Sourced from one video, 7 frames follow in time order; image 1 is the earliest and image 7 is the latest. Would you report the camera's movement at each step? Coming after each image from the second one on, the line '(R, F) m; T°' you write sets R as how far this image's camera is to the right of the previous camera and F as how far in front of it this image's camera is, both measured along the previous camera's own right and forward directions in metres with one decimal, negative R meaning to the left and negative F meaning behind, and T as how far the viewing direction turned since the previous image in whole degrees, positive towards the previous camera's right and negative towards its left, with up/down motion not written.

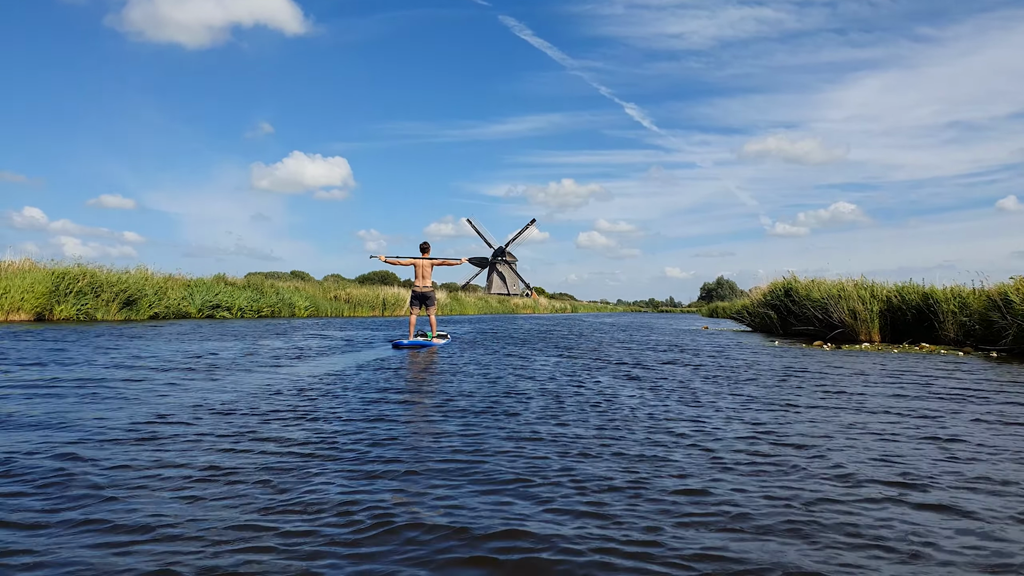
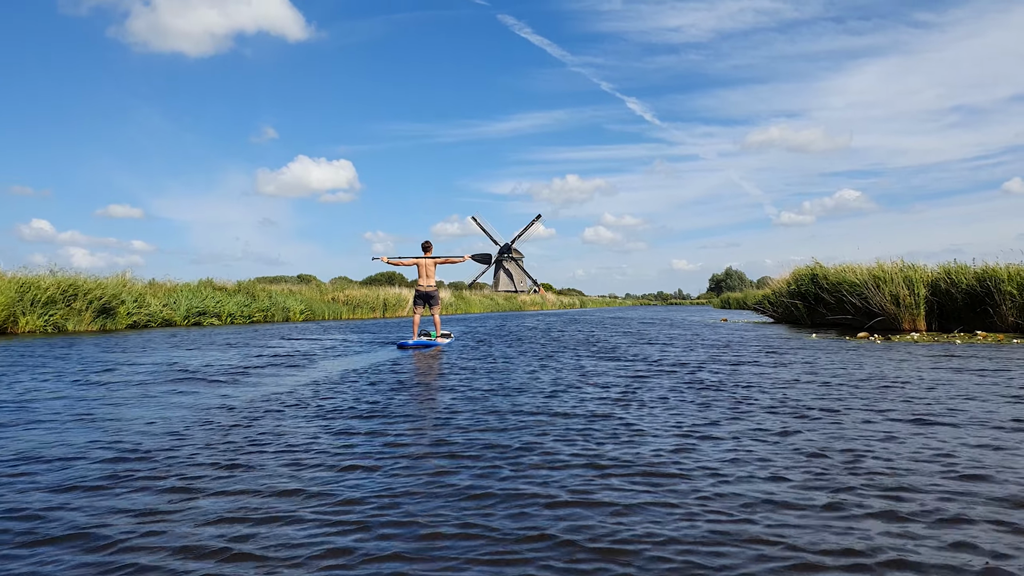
(0.0, +1.8) m; -1°
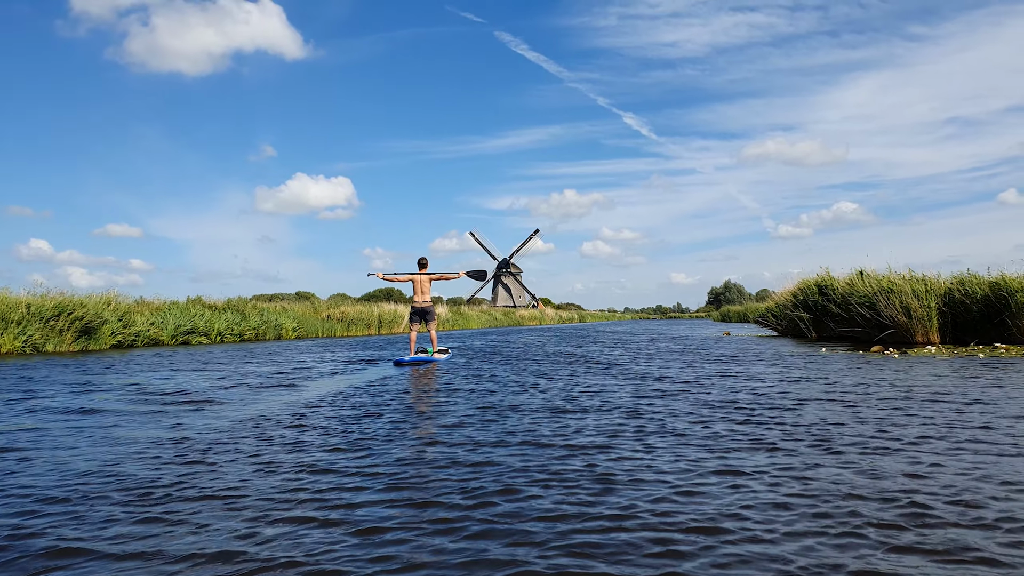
(+0.1, +0.7) m; 0°
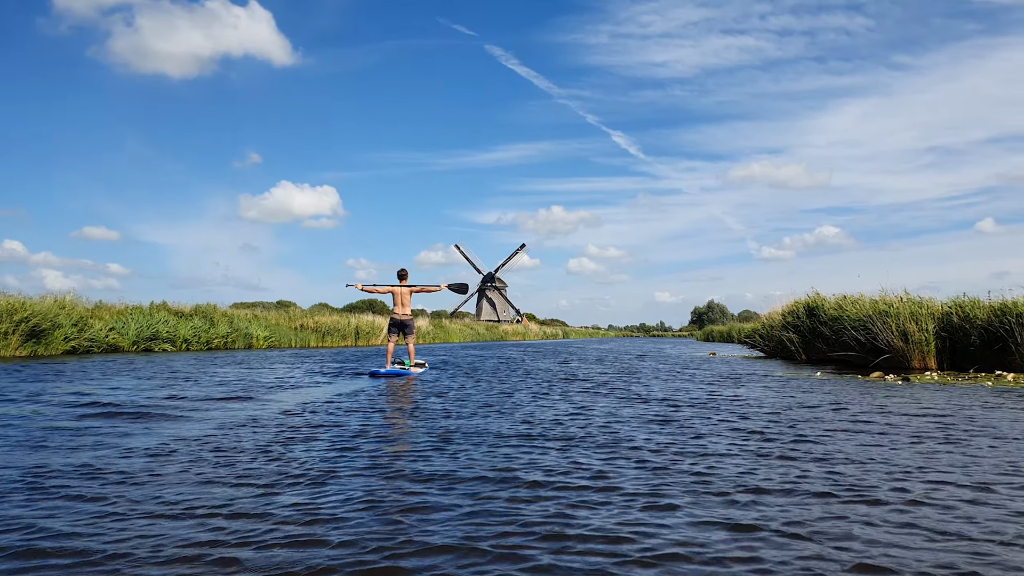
(+0.1, +0.9) m; +1°
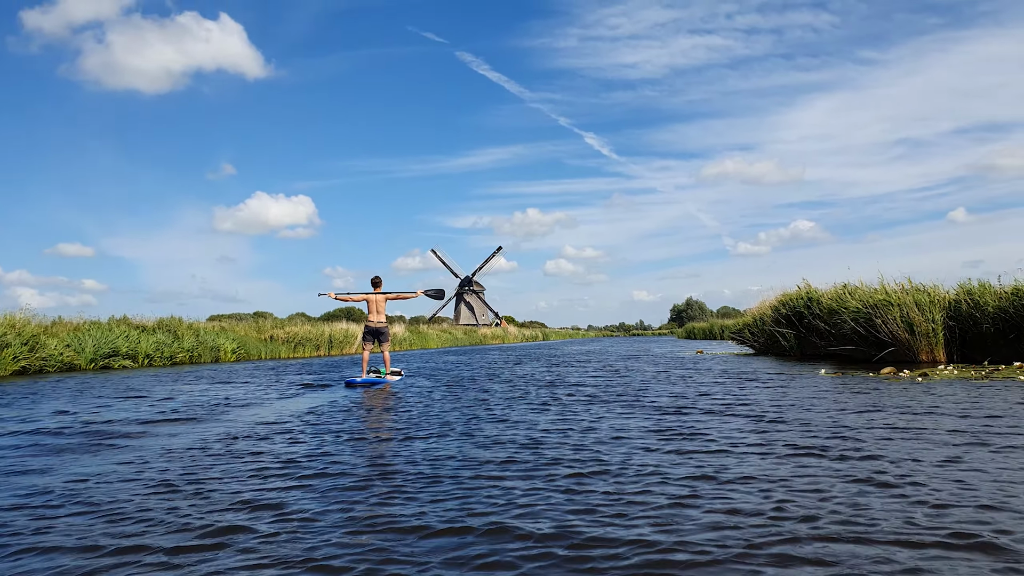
(-0.1, +1.1) m; +2°
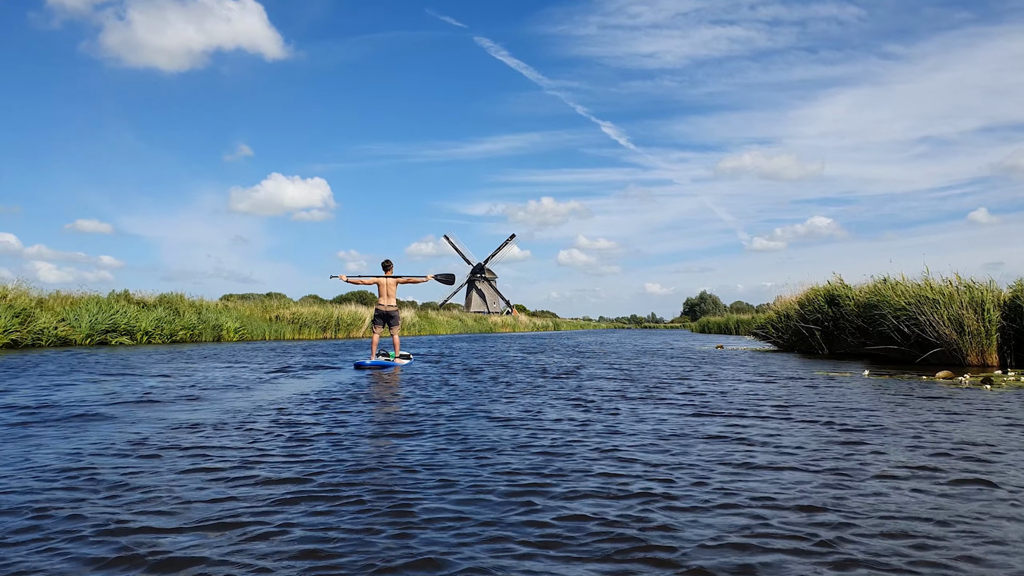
(-0.1, +1.1) m; -1°
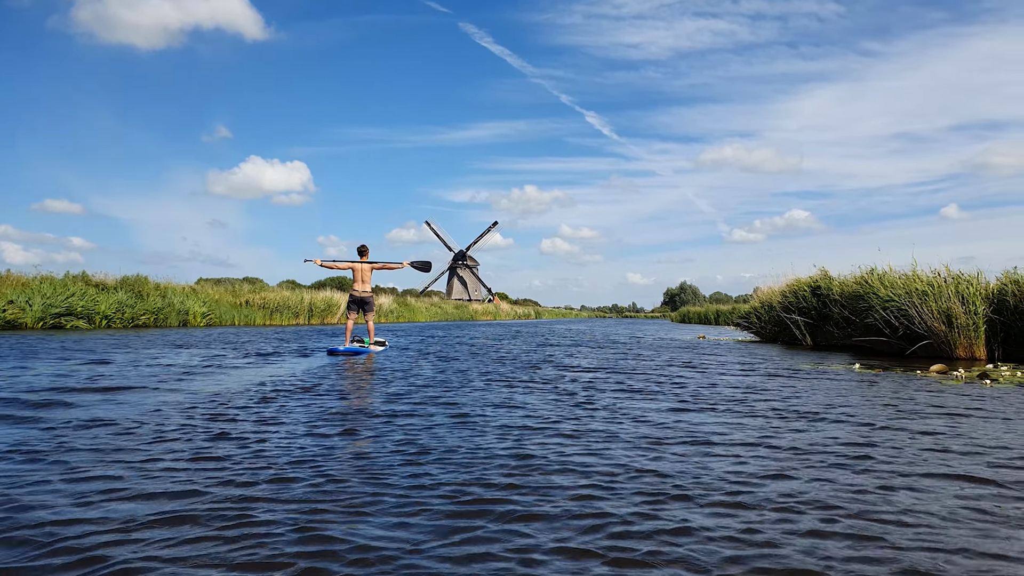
(+0.1, +0.7) m; +2°
